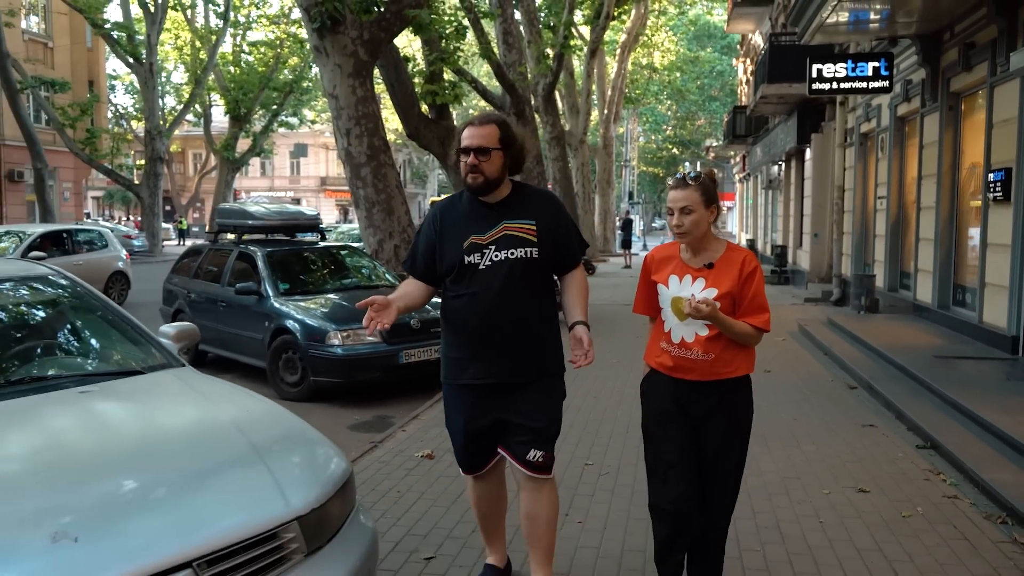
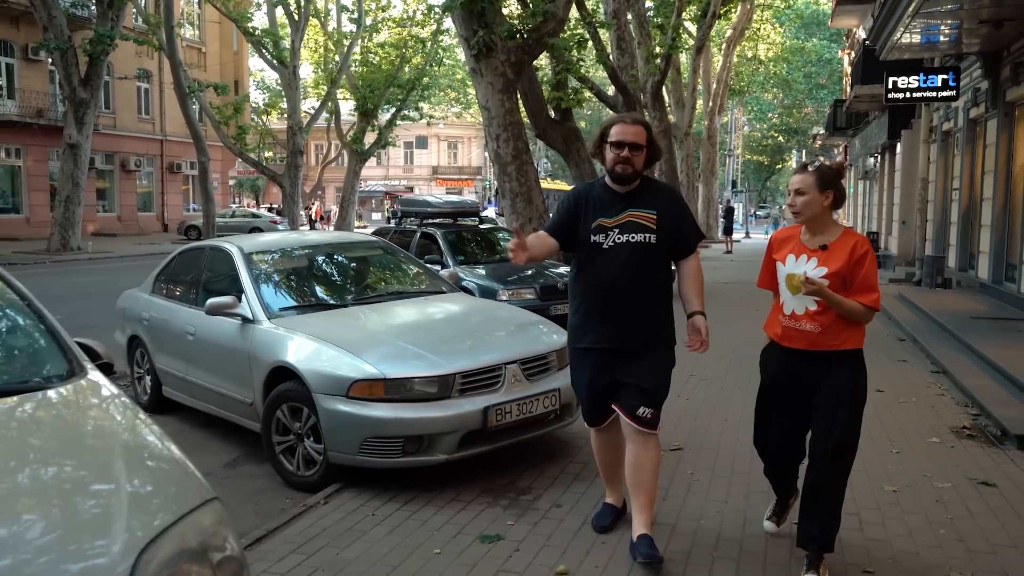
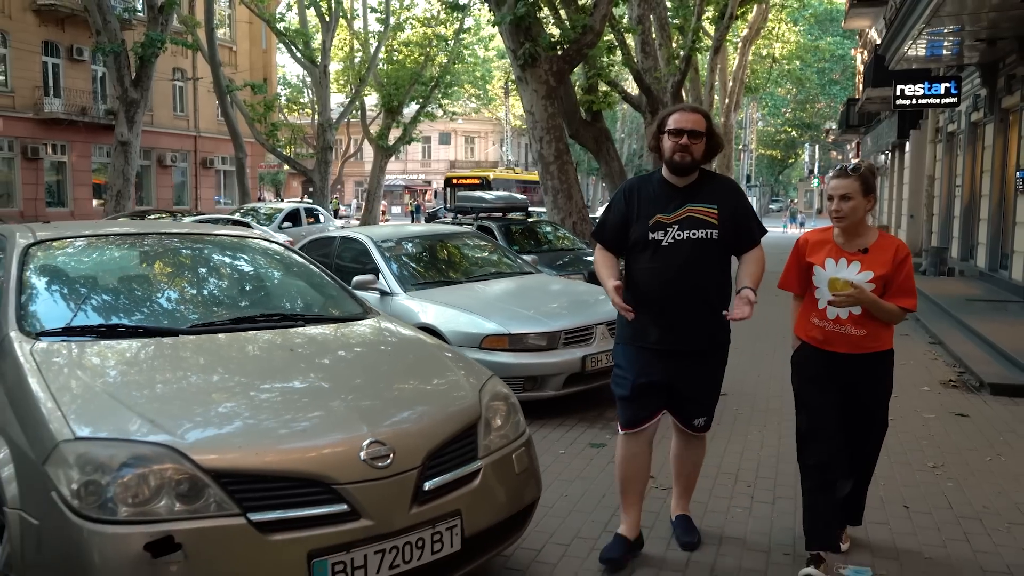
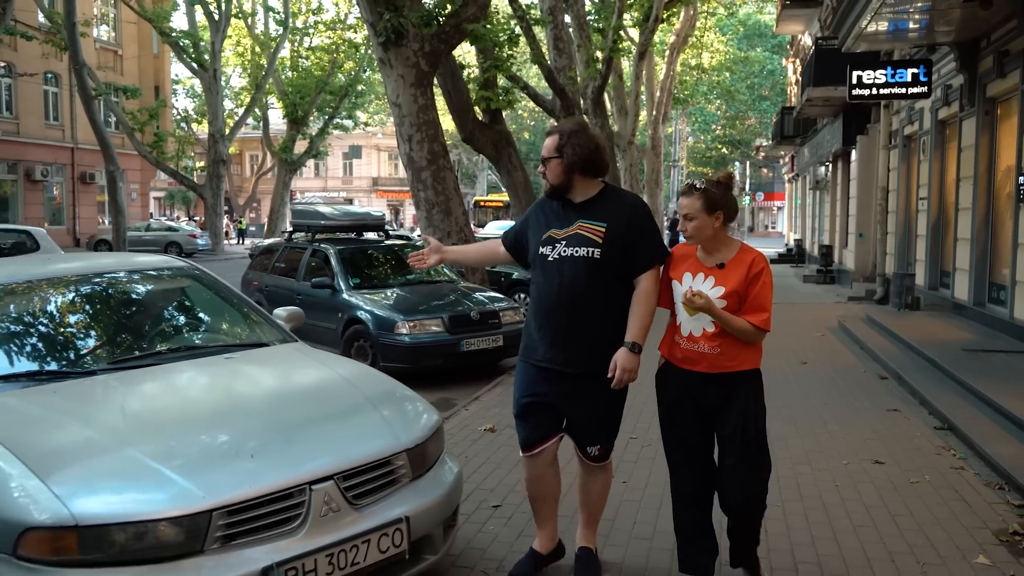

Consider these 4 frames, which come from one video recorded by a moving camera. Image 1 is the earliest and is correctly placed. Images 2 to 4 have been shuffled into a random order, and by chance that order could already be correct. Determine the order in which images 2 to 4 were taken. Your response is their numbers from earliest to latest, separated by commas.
4, 2, 3
